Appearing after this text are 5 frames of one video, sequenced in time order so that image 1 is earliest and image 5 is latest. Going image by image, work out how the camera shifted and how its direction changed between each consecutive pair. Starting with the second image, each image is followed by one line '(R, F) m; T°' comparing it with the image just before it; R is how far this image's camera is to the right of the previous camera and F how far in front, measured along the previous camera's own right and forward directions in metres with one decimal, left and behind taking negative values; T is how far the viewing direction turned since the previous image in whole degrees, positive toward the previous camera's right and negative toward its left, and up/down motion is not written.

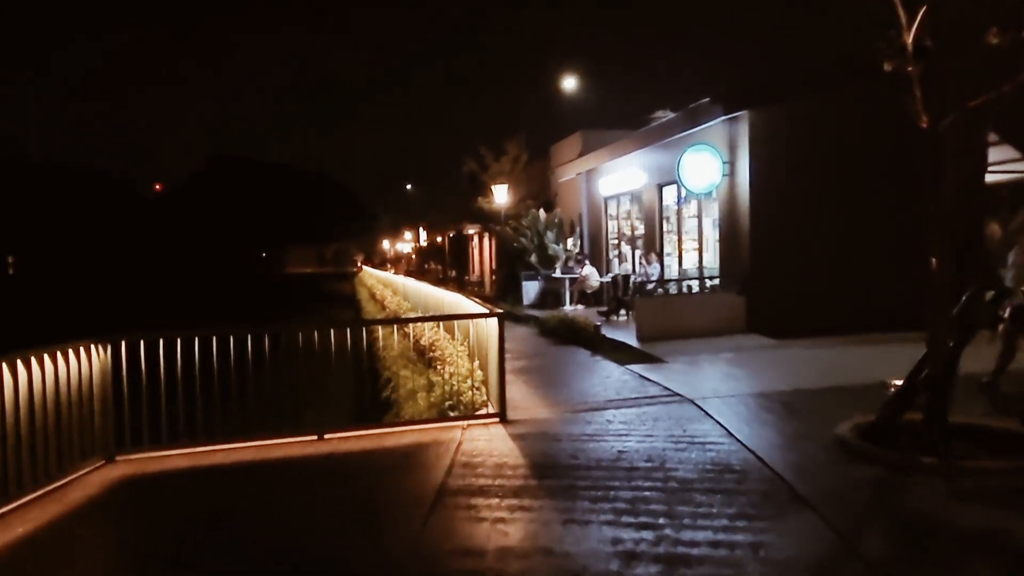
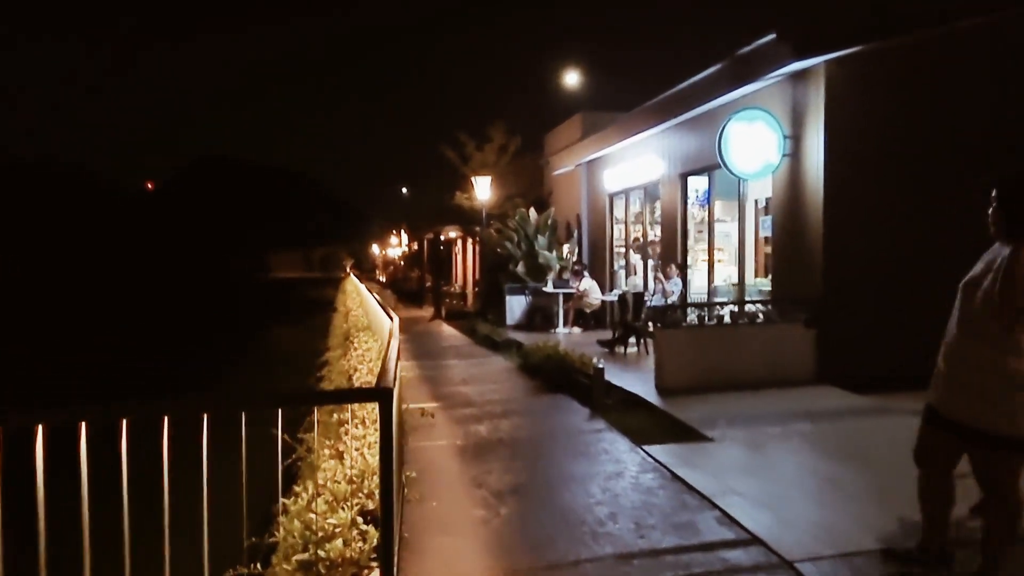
(+0.5, +4.6) m; 0°
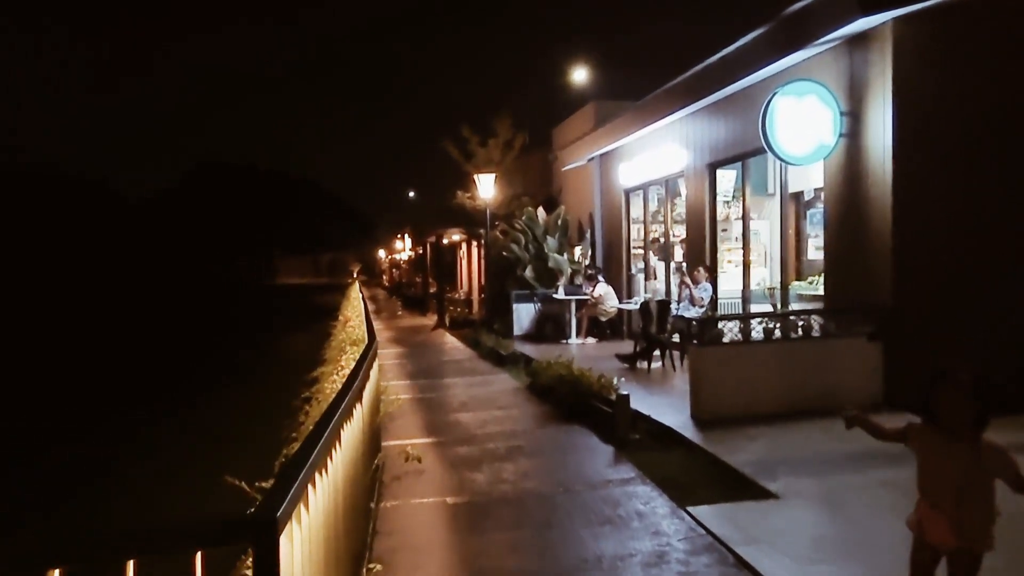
(+0.1, +1.7) m; -1°
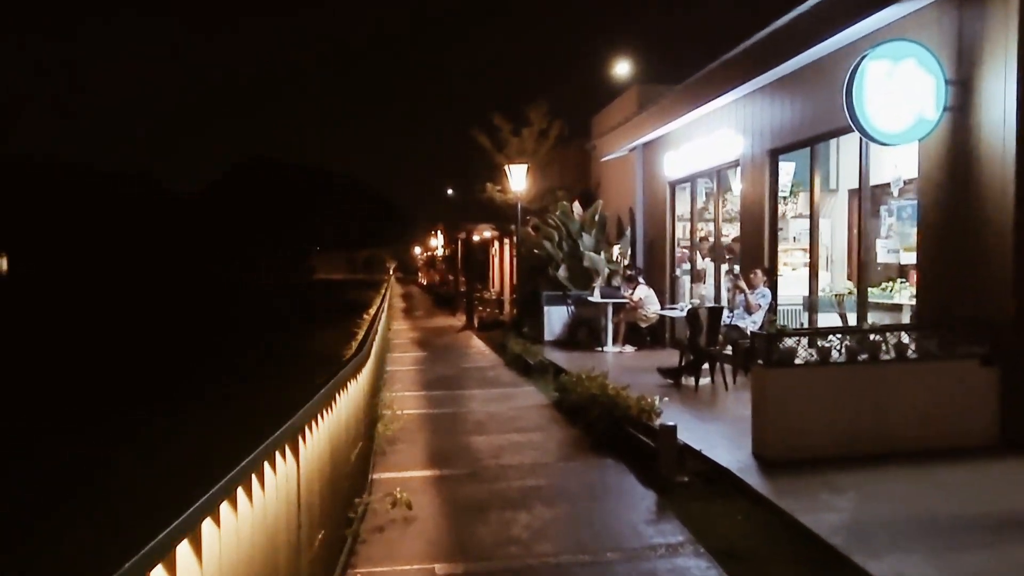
(+0.1, +1.5) m; -3°
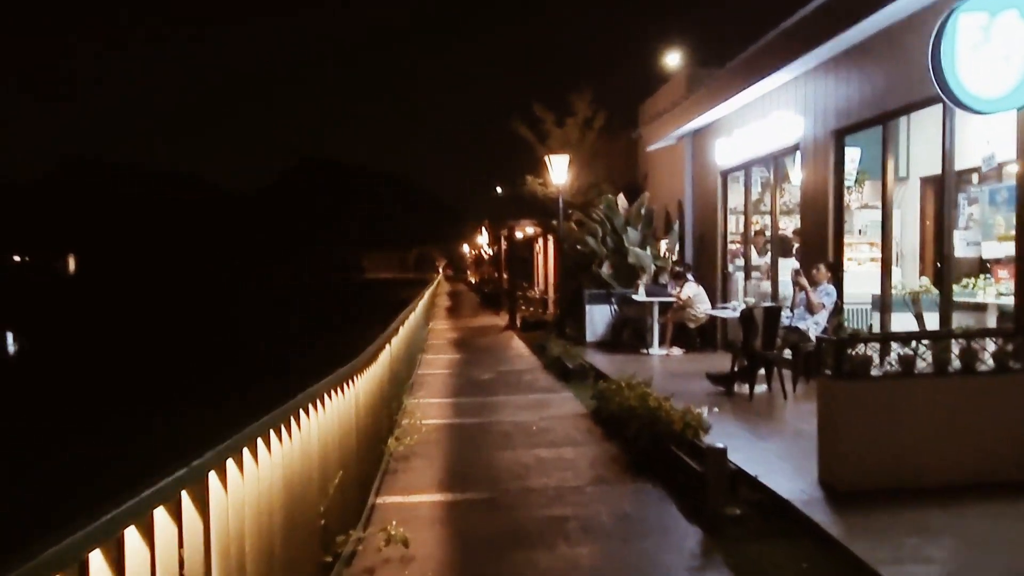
(+0.2, +0.9) m; -4°
